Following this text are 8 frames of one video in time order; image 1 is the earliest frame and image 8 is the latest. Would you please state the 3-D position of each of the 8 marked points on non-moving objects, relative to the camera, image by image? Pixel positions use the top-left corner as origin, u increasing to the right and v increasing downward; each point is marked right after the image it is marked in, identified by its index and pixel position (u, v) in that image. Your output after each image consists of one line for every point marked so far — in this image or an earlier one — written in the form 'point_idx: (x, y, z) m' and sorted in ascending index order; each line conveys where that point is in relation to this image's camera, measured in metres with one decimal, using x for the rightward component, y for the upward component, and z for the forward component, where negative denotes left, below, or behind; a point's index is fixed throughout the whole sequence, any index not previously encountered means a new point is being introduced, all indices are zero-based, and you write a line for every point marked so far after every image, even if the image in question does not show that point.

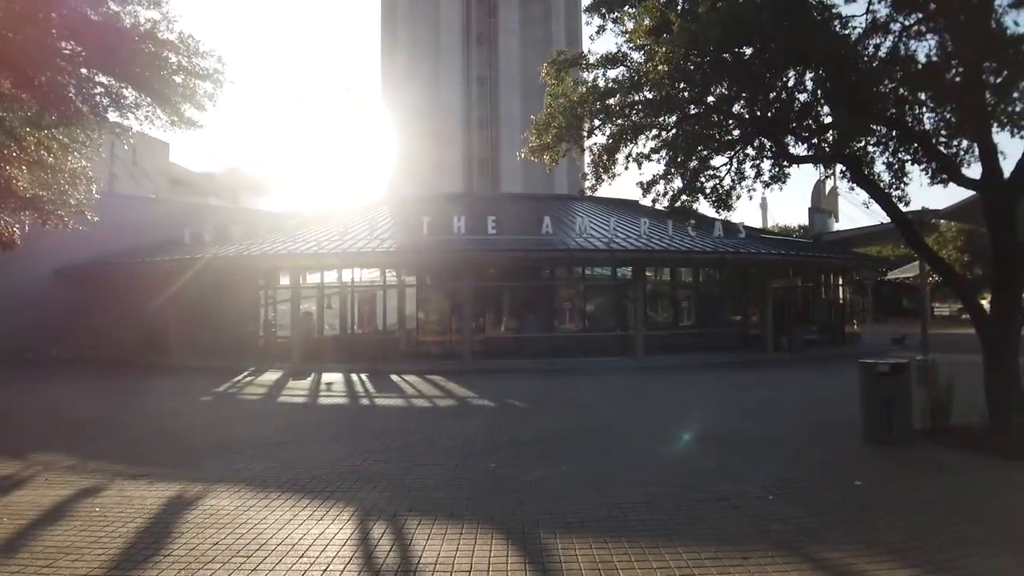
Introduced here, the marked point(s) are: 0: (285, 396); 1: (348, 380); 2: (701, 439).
0: (-4.5, -2.2, +15.4) m
1: (-3.9, -2.2, +18.8) m
2: (+2.5, -2.0, +10.1) m
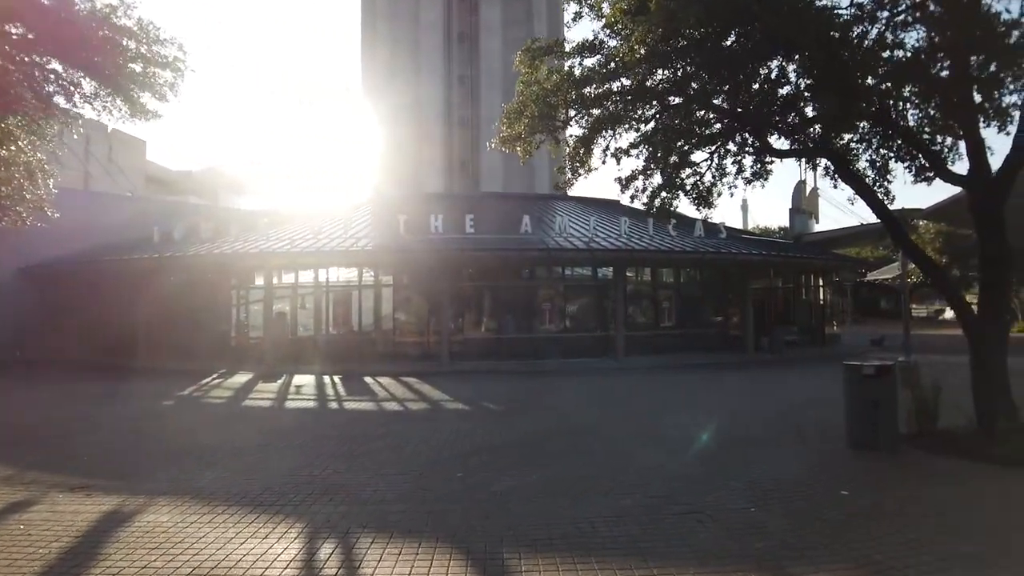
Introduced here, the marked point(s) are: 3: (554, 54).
0: (-5.0, -2.2, +14.8) m
1: (-4.5, -2.2, +18.2) m
2: (+2.1, -2.0, +9.7) m
3: (+0.6, +3.5, +11.5) m
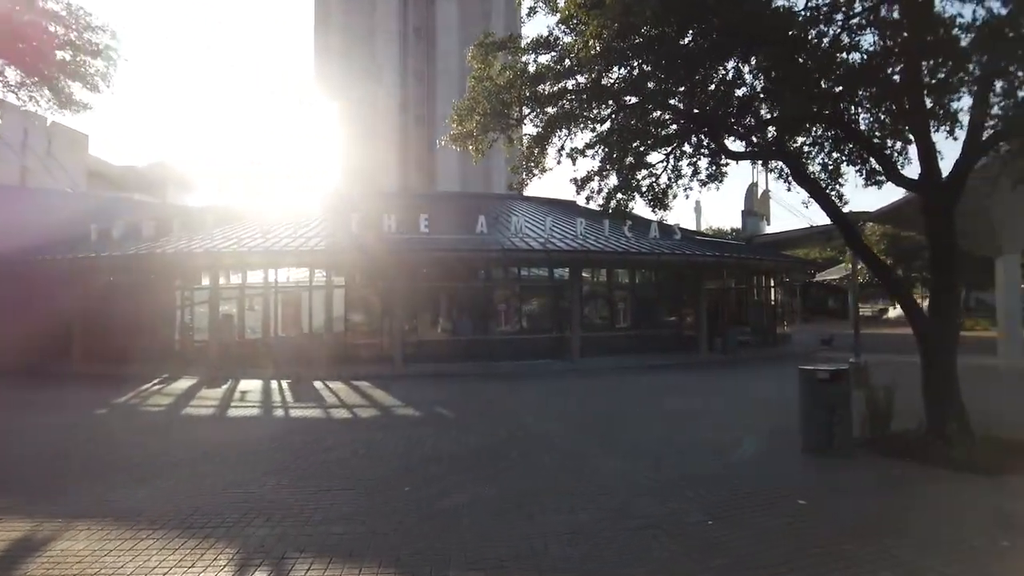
0: (-5.8, -2.2, +14.2) m
1: (-5.5, -2.3, +17.6) m
2: (+1.5, -2.0, +9.5) m
3: (-0.1, +3.4, +11.2) m
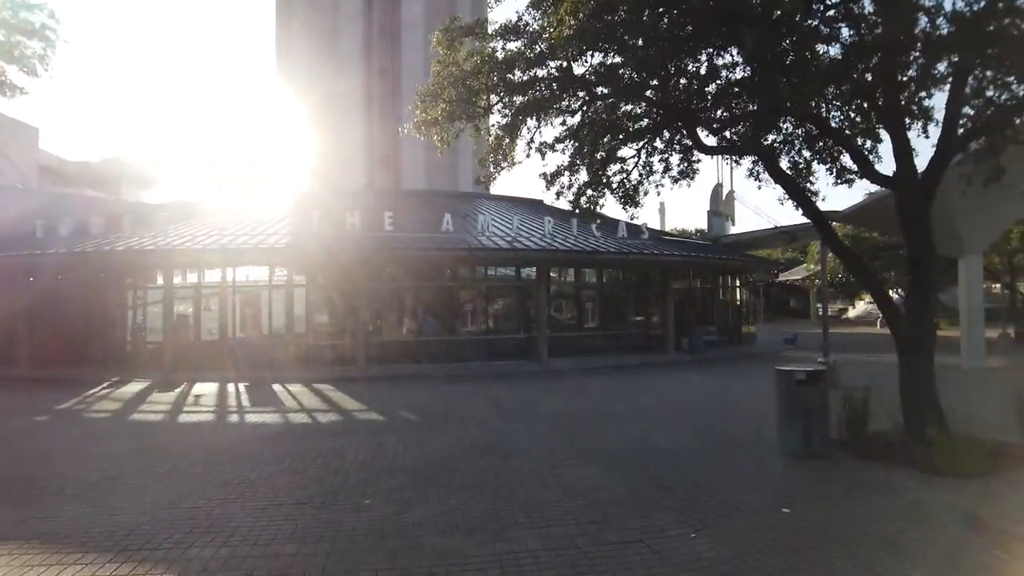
0: (-6.4, -2.2, +13.5) m
1: (-6.3, -2.2, +16.9) m
2: (+1.1, -2.0, +9.1) m
3: (-0.5, +3.4, +10.7) m
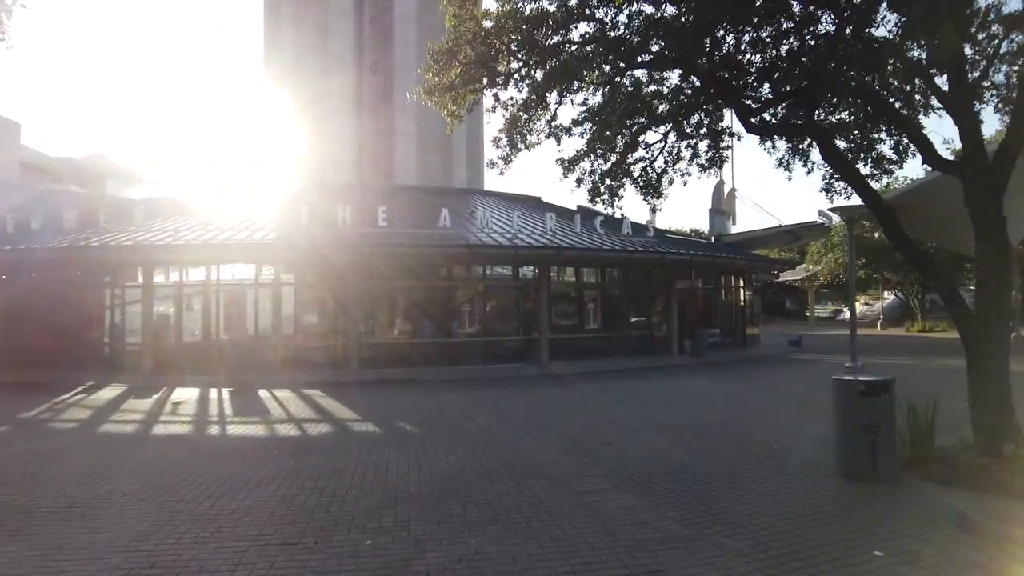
0: (-6.3, -2.1, +12.3) m
1: (-6.2, -2.2, +15.7) m
2: (+1.3, -2.0, +8.0) m
3: (-0.4, +3.5, +9.6) m
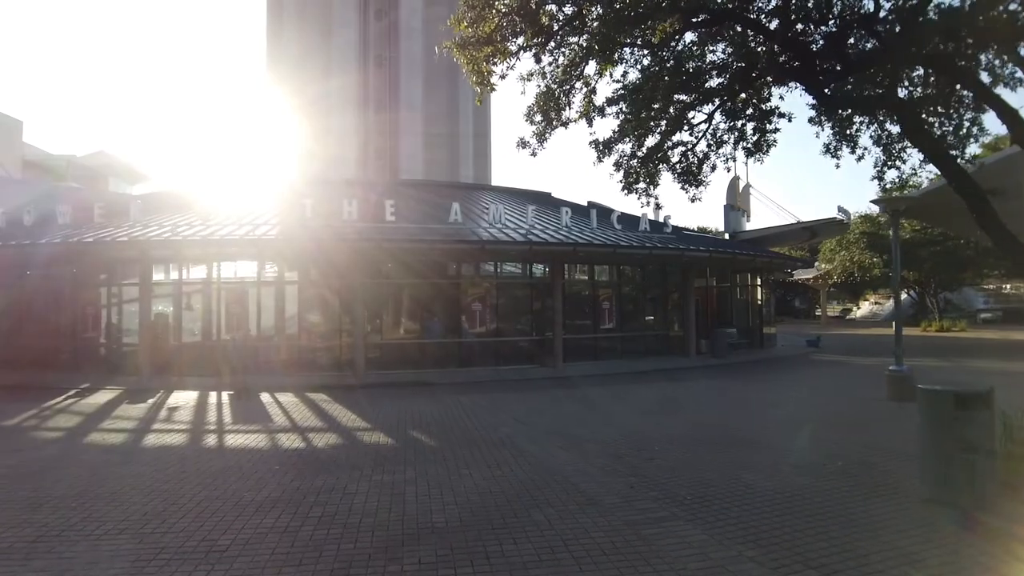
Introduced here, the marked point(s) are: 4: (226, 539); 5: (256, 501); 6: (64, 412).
0: (-5.9, -2.1, +11.3) m
1: (-5.8, -2.2, +14.7) m
2: (+1.6, -1.9, +7.0) m
3: (0.0, +3.5, +8.6) m
4: (-2.1, -1.8, +5.8) m
5: (-2.3, -1.9, +7.0) m
6: (-7.7, -2.1, +13.5) m
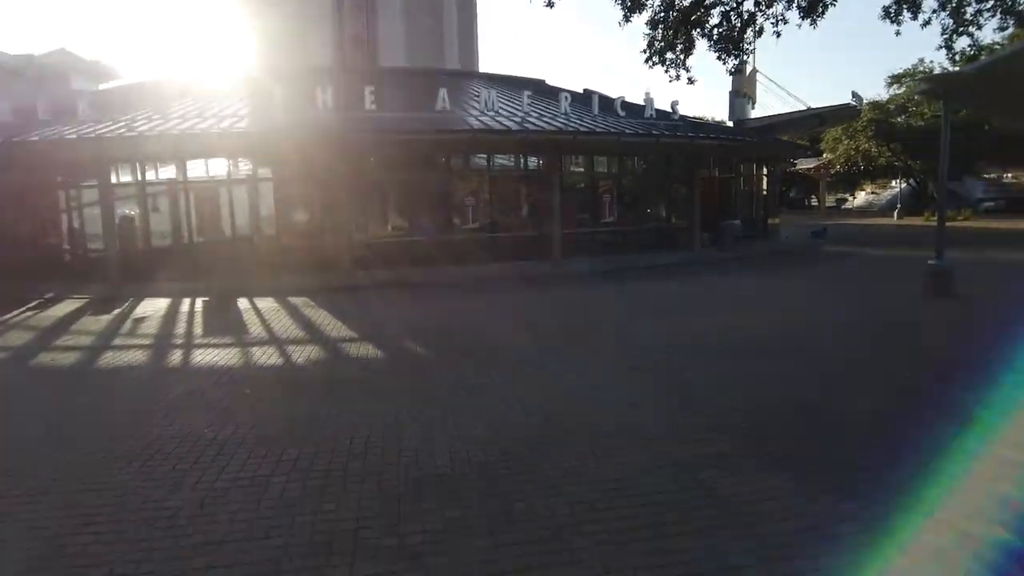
0: (-5.9, -0.8, +10.0) m
1: (-5.8, -0.4, +13.4) m
2: (+1.8, -1.0, +5.8) m
3: (0.0, +4.5, +6.6) m
4: (-2.0, -1.2, +4.6) m
5: (-2.1, -1.1, +5.8) m
6: (-7.7, -0.6, +12.1) m
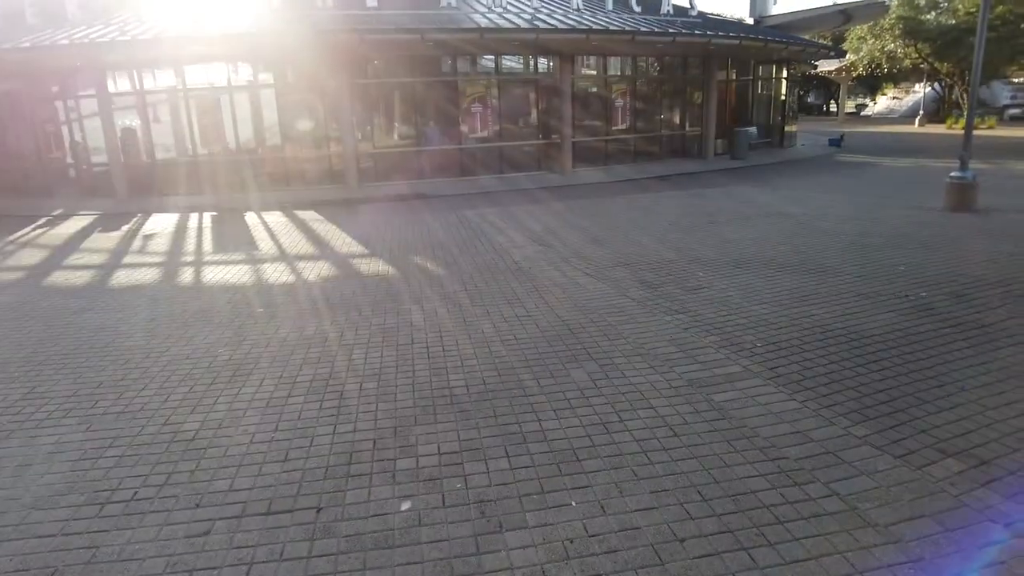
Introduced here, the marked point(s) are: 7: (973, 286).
0: (-5.7, +0.3, +10.0) m
1: (-5.6, +1.0, +13.4) m
2: (+1.9, -0.4, +5.8) m
3: (+0.1, +5.2, +6.0) m
4: (-1.9, -0.7, +4.6) m
5: (-2.0, -0.5, +5.8) m
6: (-7.5, +0.7, +12.2) m
7: (+4.6, 0.0, +7.8) m
